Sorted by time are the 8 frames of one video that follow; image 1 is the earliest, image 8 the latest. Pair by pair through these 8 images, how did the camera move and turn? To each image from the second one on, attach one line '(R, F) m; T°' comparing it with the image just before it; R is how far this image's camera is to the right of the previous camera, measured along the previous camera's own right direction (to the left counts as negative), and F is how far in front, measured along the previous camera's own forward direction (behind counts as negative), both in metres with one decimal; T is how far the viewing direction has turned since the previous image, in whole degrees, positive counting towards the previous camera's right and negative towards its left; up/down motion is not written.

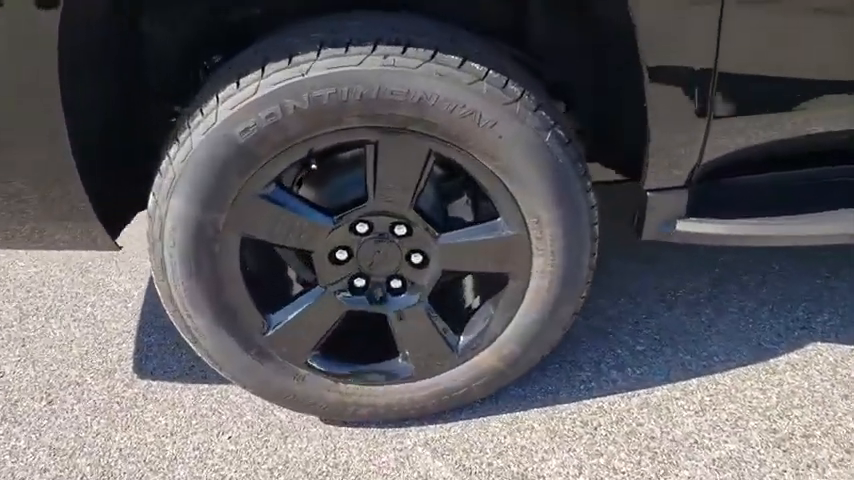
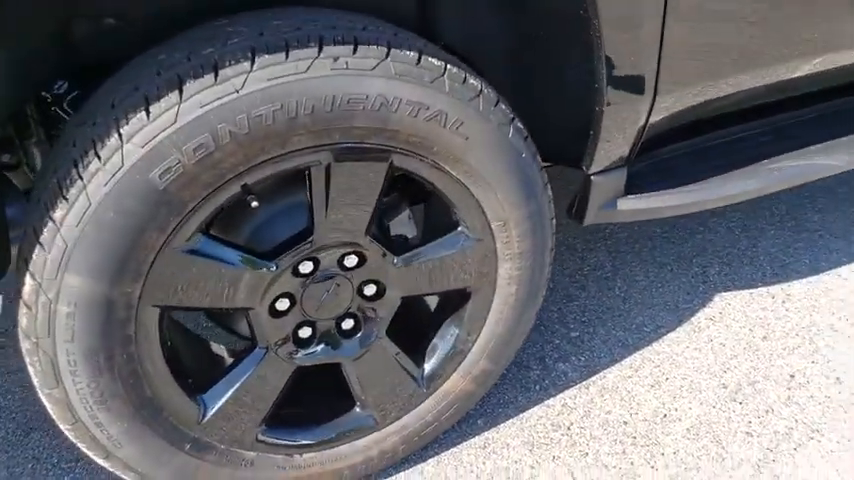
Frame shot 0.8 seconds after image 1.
(-0.3, +0.2) m; +18°
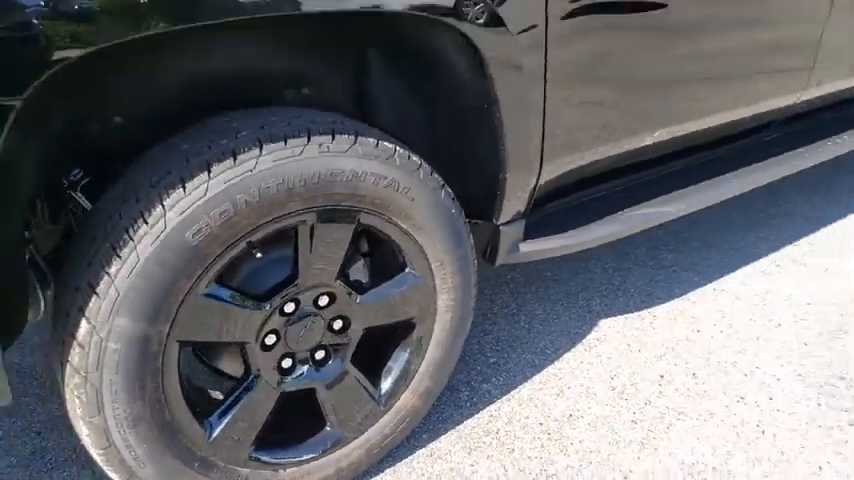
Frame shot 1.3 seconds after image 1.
(-0.2, -0.3) m; +10°
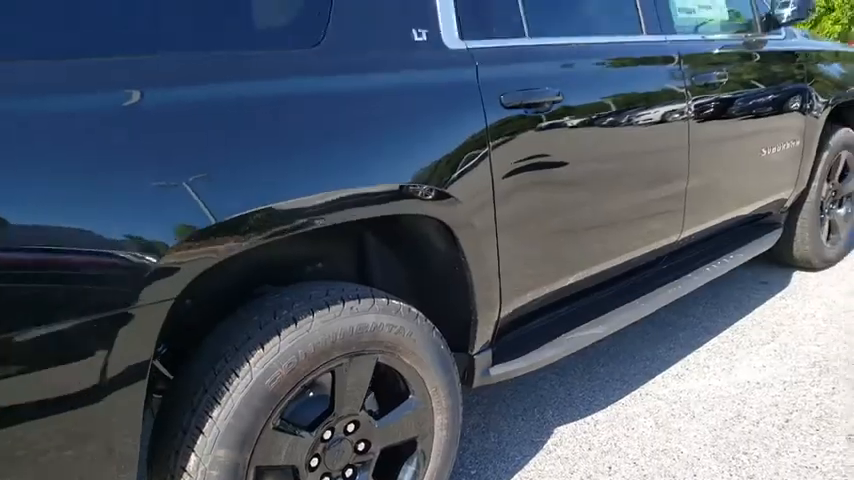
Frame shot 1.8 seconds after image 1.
(-0.2, -0.5) m; +7°
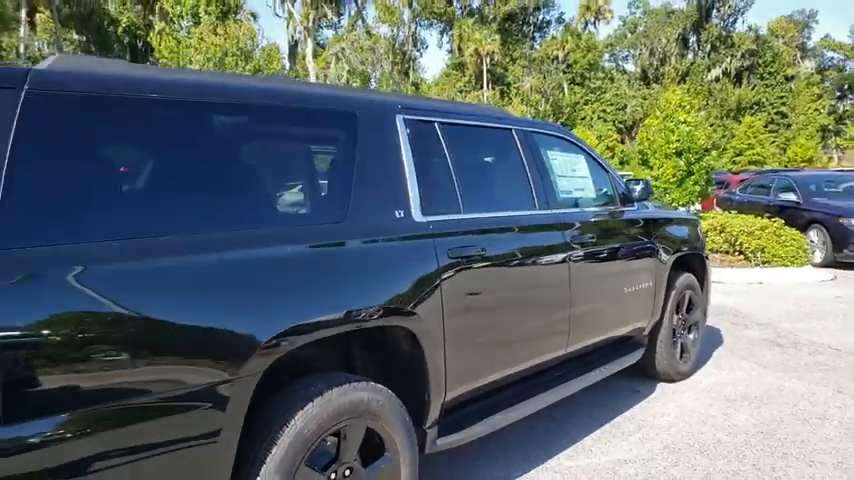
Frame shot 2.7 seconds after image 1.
(-0.3, -1.0) m; +8°
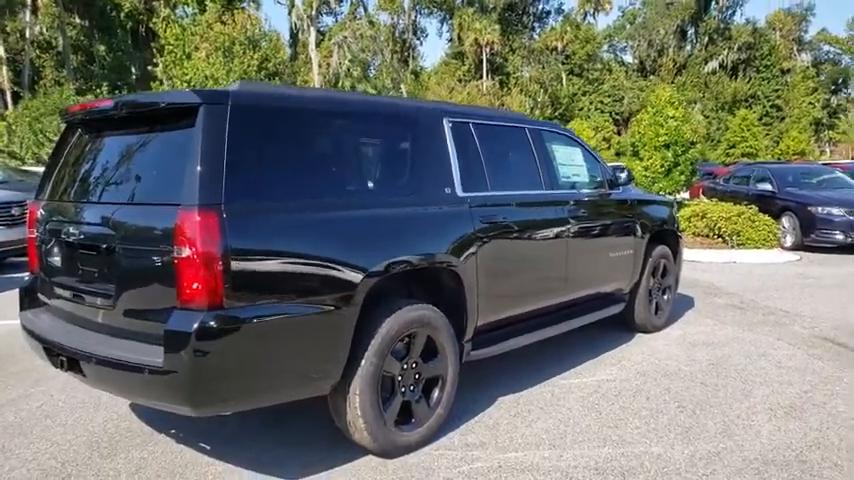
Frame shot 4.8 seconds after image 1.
(-0.3, -1.2) m; 0°
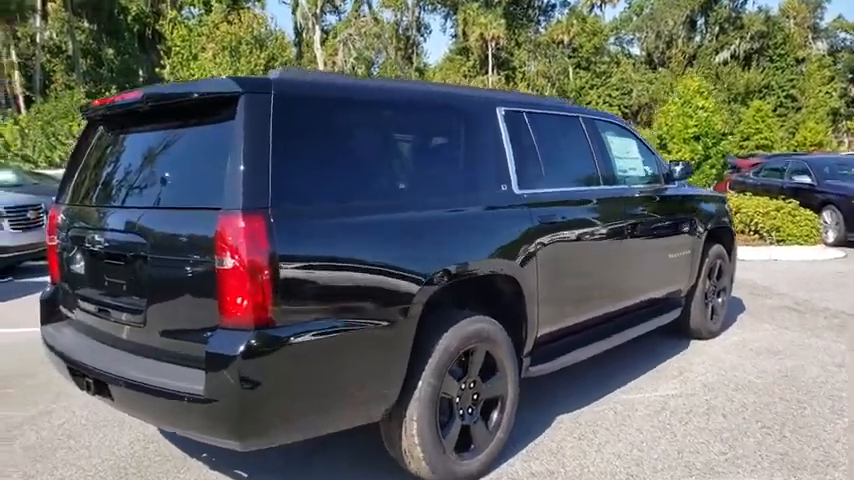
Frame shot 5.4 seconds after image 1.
(-0.3, +0.5) m; -1°
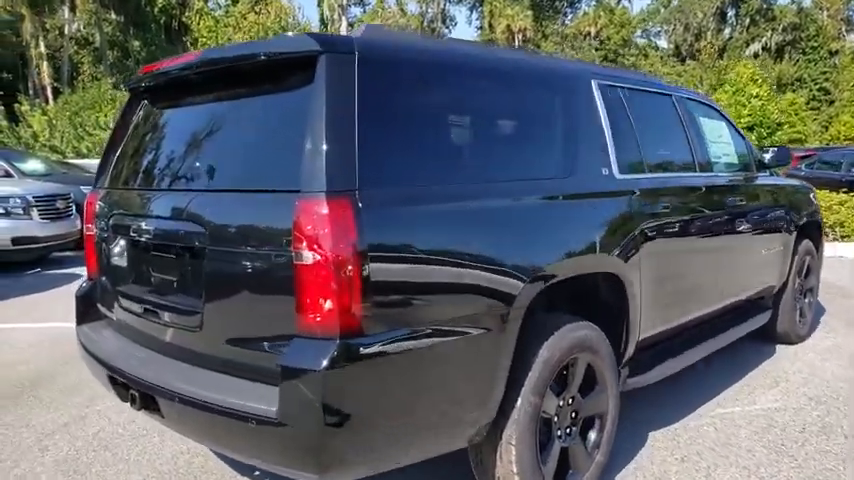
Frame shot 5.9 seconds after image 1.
(-0.3, +0.5) m; -2°
